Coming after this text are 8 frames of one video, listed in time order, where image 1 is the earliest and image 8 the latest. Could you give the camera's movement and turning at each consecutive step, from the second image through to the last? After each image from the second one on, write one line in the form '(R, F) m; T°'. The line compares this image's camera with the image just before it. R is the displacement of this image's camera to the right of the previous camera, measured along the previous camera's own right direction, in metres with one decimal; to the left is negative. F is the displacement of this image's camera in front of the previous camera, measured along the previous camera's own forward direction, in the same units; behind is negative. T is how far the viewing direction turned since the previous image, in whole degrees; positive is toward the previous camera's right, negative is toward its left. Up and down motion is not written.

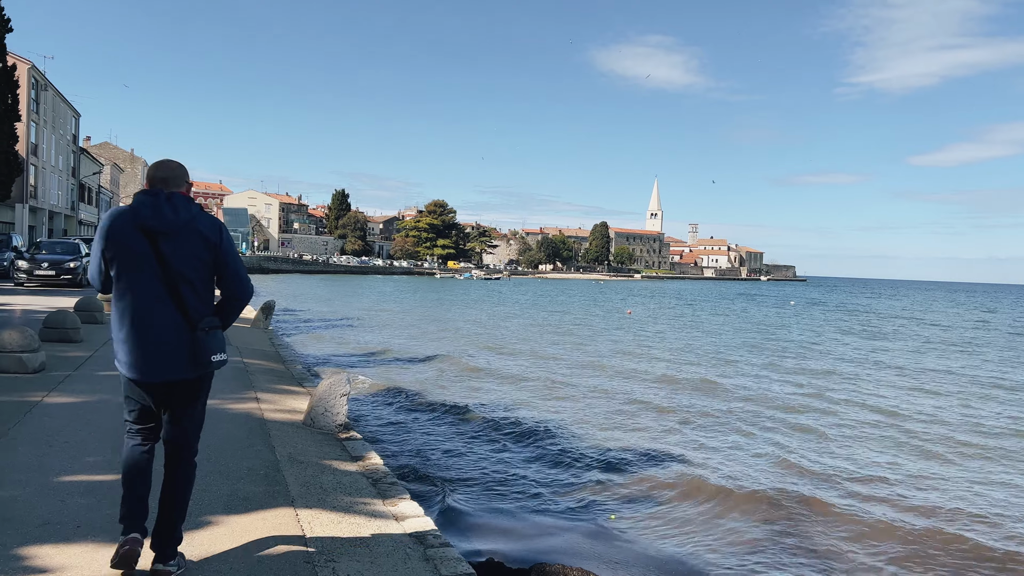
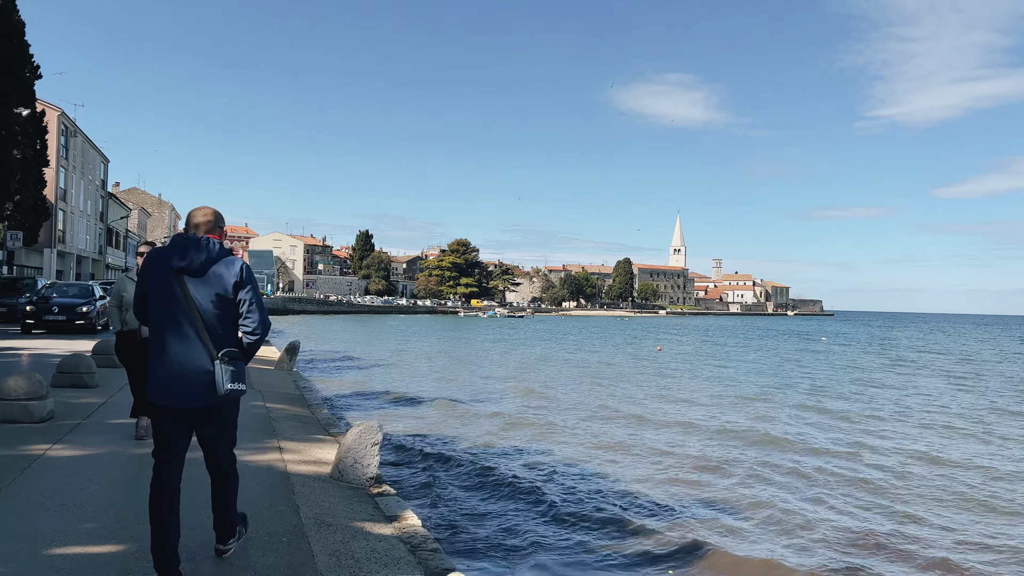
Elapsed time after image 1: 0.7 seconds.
(-0.1, +0.3) m; -2°
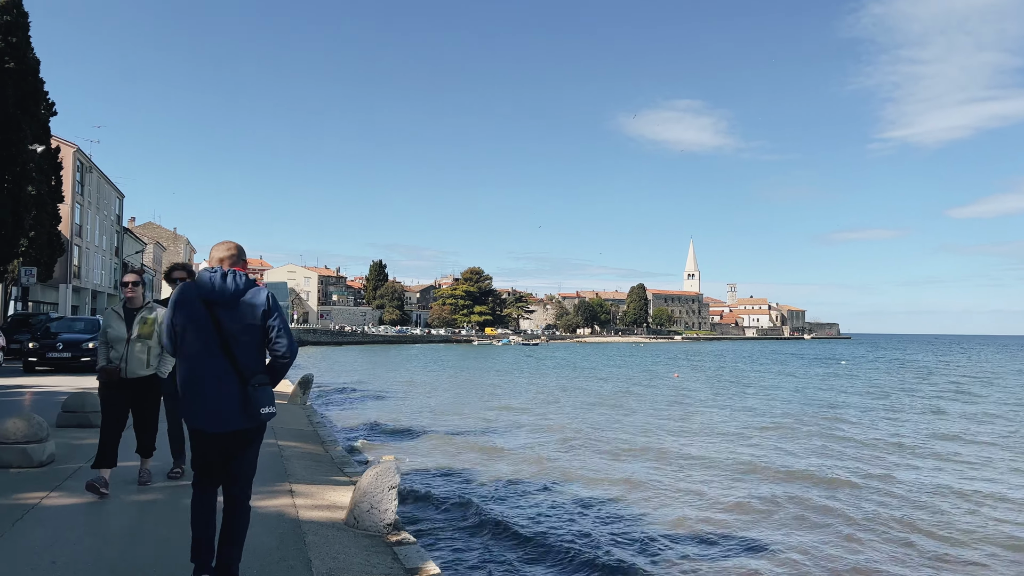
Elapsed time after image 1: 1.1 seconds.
(0.0, +0.2) m; -1°
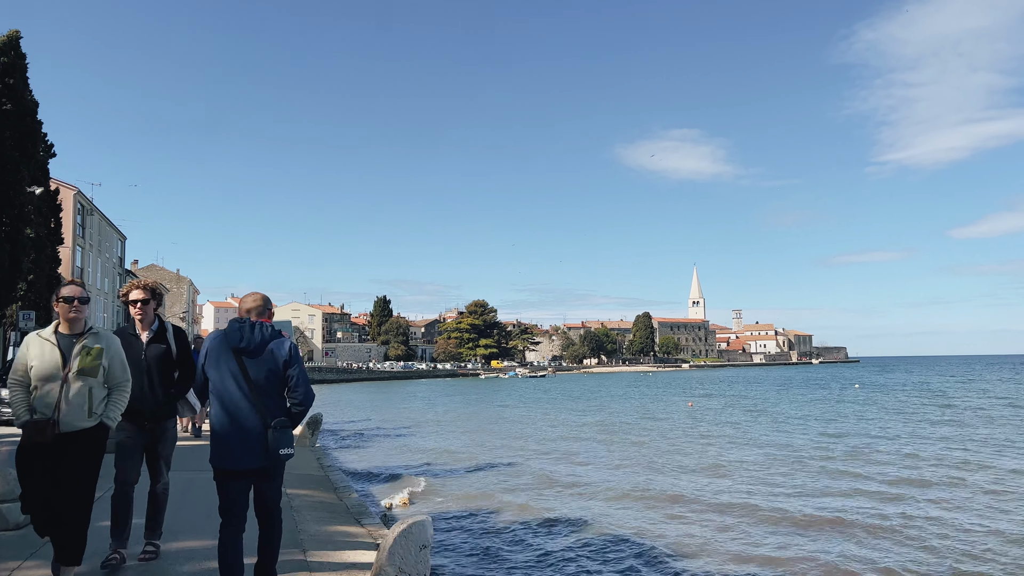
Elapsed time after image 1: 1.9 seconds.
(-0.1, +0.3) m; 0°
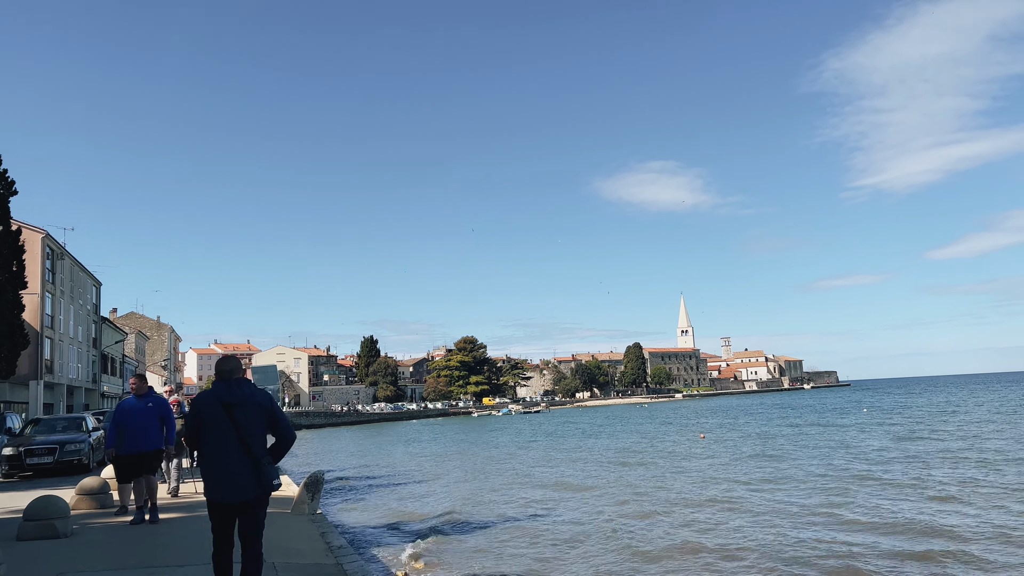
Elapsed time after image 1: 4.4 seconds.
(-0.3, +0.9) m; +1°
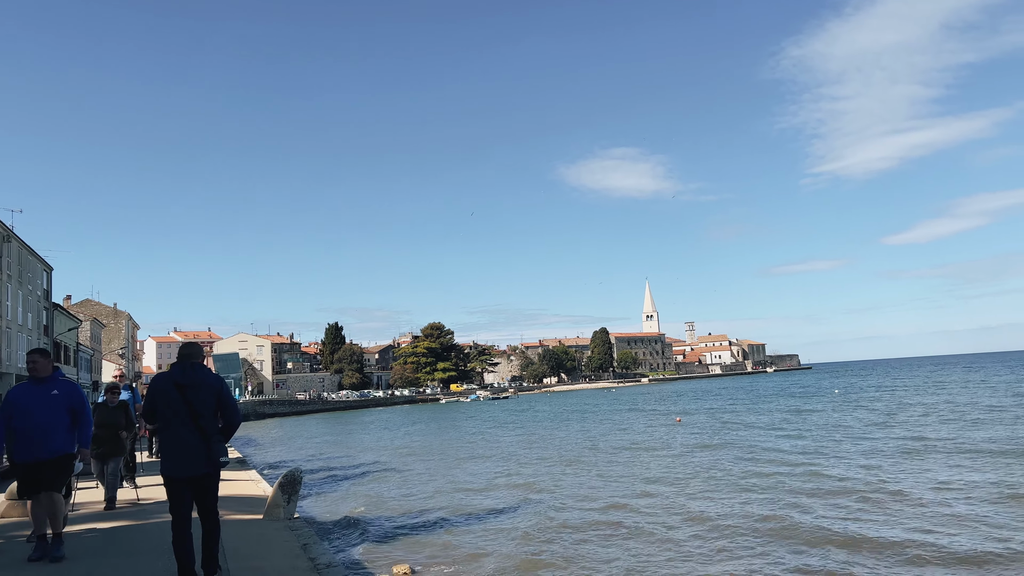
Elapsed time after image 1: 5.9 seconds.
(-0.2, +0.4) m; +3°
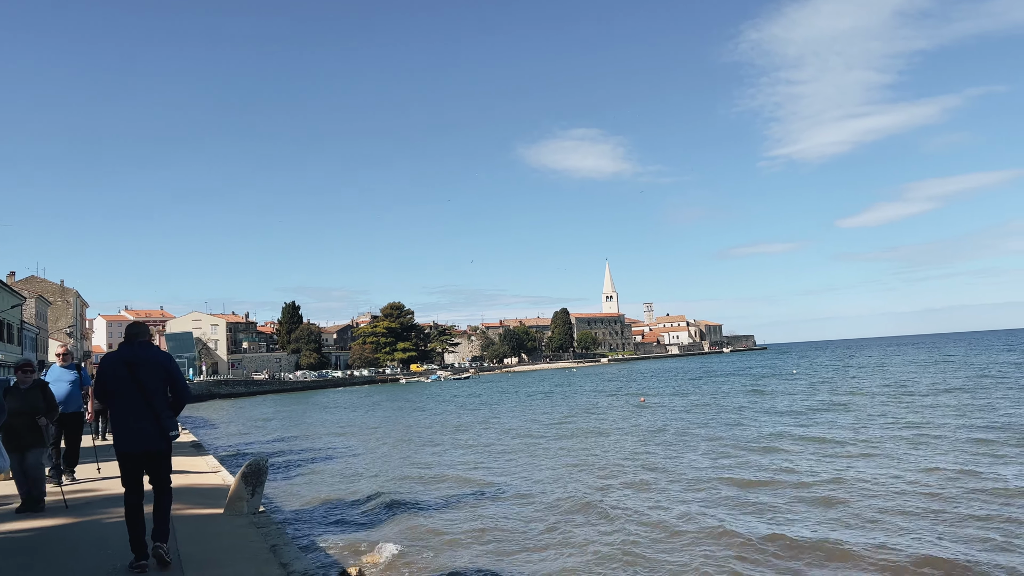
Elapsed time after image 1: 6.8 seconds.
(-0.2, +0.5) m; +3°
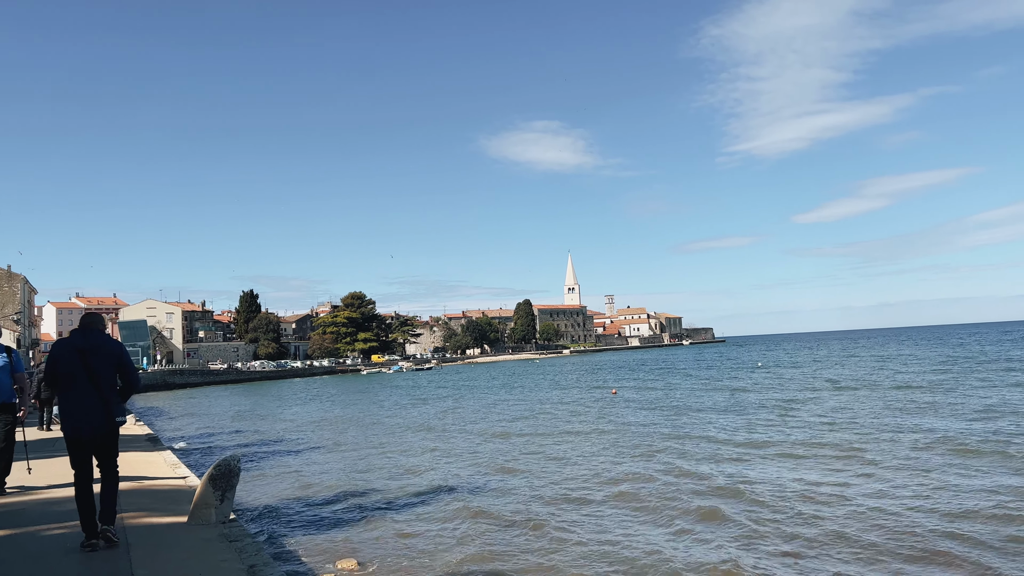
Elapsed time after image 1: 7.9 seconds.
(-0.2, +0.2) m; +3°
